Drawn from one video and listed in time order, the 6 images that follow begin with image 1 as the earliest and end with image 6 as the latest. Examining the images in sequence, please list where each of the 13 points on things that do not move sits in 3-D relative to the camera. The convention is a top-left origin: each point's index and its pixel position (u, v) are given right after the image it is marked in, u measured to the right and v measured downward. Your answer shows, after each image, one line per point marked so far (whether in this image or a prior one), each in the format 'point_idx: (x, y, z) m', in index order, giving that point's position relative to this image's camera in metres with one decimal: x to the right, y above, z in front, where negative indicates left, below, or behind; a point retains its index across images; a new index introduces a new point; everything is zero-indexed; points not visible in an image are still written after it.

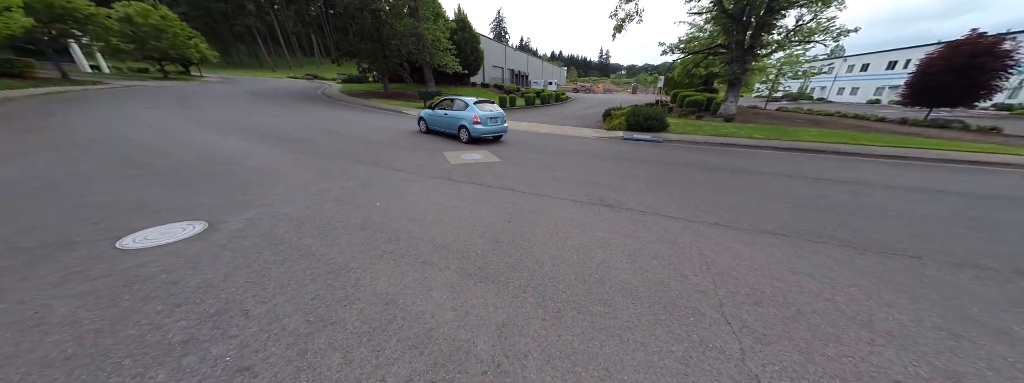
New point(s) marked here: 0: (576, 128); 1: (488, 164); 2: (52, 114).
0: (+2.4, +2.5, +10.6) m
1: (-0.5, +0.5, +5.0) m
2: (-15.1, +2.6, +8.9) m
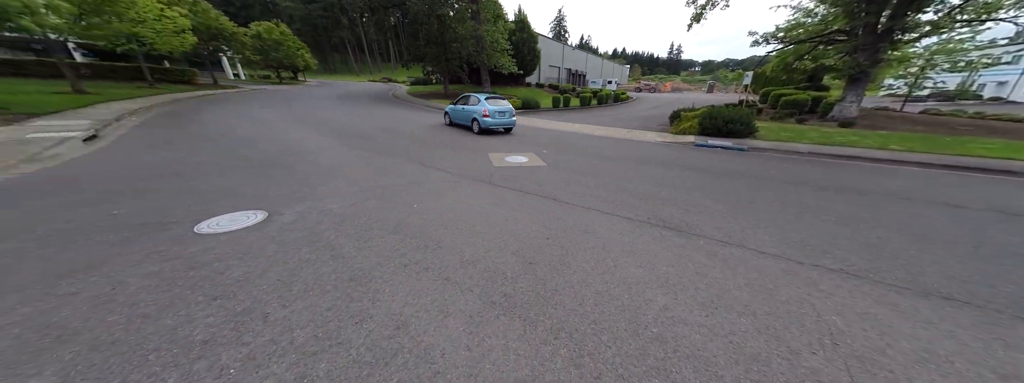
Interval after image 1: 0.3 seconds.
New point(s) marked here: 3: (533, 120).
0: (+4.4, +2.1, +9.6) m
1: (+0.4, +0.4, +4.7) m
2: (-13.1, +3.3, +11.3) m
3: (+0.8, +3.2, +12.2) m
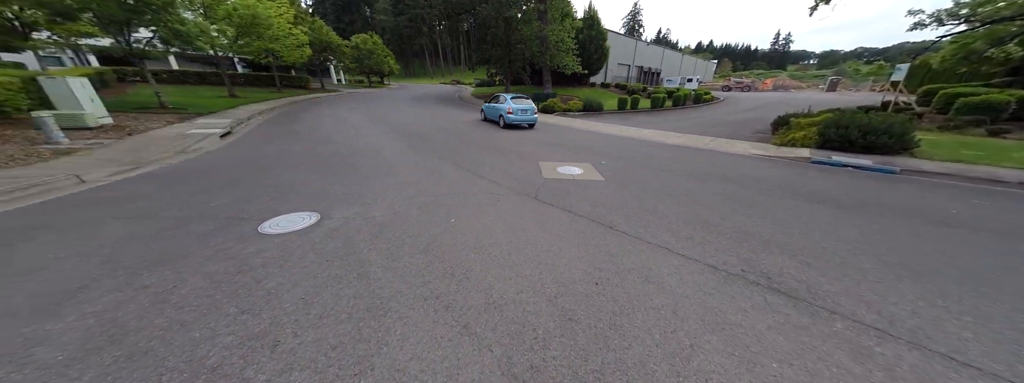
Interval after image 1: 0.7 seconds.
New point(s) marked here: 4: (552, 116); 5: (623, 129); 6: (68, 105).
0: (+6.2, +1.6, +8.1) m
1: (+1.2, +0.1, +4.1) m
2: (-10.3, +3.9, +13.4) m
3: (+3.4, +2.8, +11.4) m
4: (+2.0, +3.7, +13.8) m
5: (+4.1, +2.3, +10.0) m
6: (-10.7, +2.1, +6.6) m
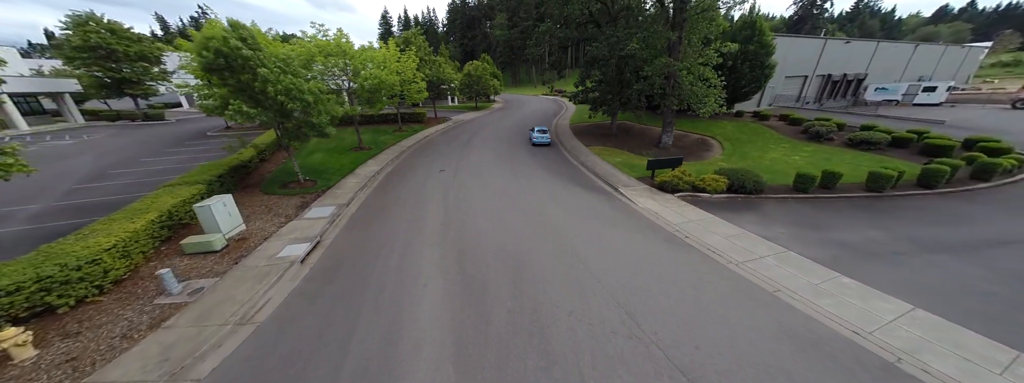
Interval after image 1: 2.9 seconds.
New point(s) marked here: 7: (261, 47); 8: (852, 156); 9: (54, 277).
0: (+7.8, -2.9, +3.0) m
1: (+1.6, -3.8, +1.1) m
2: (-5.5, +0.8, +13.8) m
3: (+6.5, -1.4, +7.1) m
4: (+6.1, -0.5, +9.8) m
5: (+6.5, -2.0, +5.6) m
6: (-8.5, -0.9, +7.6) m
7: (-9.3, +5.4, +10.1) m
8: (+17.4, +1.8, +14.0) m
9: (-8.3, -1.5, +4.9) m
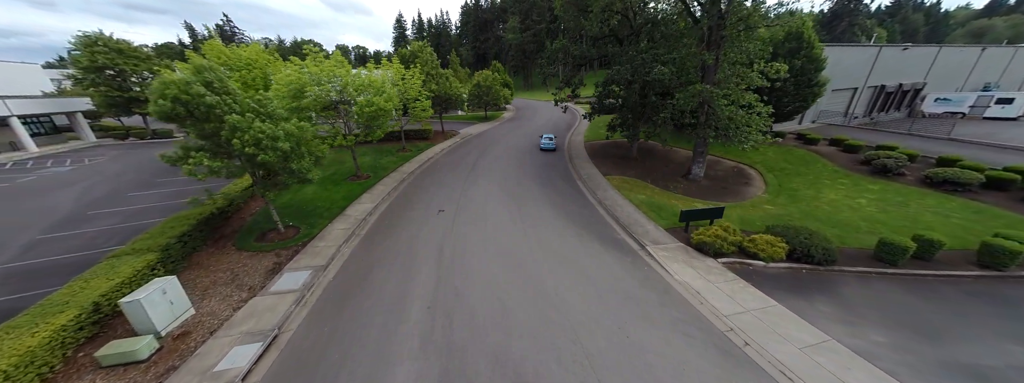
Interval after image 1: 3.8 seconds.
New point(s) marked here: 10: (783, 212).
0: (+7.6, -5.0, +0.9) m
1: (+1.3, -5.9, -0.7) m
2: (-5.2, -1.2, +12.3) m
3: (+6.4, -3.6, +5.0) m
4: (+6.2, -2.6, +7.7) m
5: (+6.5, -4.1, +3.5) m
6: (-8.5, -2.9, +6.2) m
7: (-9.1, +3.4, +8.8) m
8: (+17.7, -0.4, +11.4) m
9: (-8.4, -3.5, +3.5) m
10: (+12.0, -0.9, +11.9) m
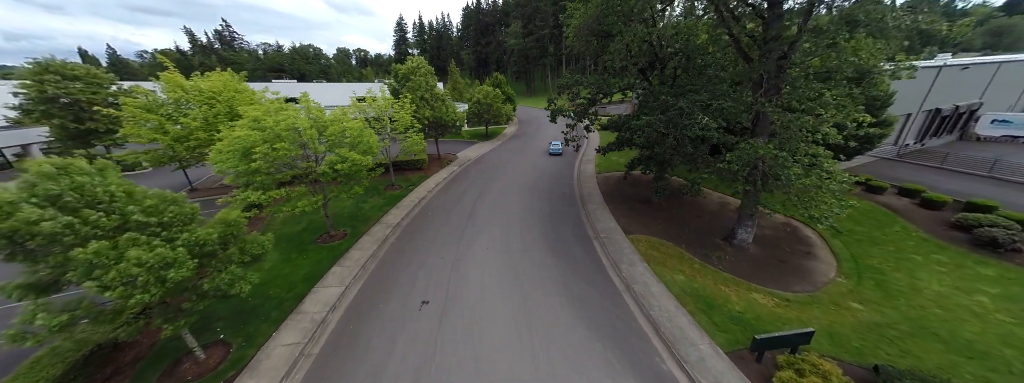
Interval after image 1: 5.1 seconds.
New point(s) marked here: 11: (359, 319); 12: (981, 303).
0: (+7.6, -8.2, -2.2) m
1: (+1.3, -9.1, -3.7) m
2: (-5.1, -4.5, +9.4) m
3: (+6.5, -6.8, +2.0) m
4: (+6.3, -5.8, +4.7) m
5: (+6.5, -7.4, +0.5) m
6: (-8.4, -6.1, +3.3) m
7: (-9.0, +0.1, +5.9) m
8: (+17.9, -3.6, +8.3) m
9: (-8.4, -6.7, +0.6) m
10: (+12.1, -4.1, +8.9) m
11: (-5.7, -4.6, +9.3) m
12: (+15.7, -3.7, +9.0) m
